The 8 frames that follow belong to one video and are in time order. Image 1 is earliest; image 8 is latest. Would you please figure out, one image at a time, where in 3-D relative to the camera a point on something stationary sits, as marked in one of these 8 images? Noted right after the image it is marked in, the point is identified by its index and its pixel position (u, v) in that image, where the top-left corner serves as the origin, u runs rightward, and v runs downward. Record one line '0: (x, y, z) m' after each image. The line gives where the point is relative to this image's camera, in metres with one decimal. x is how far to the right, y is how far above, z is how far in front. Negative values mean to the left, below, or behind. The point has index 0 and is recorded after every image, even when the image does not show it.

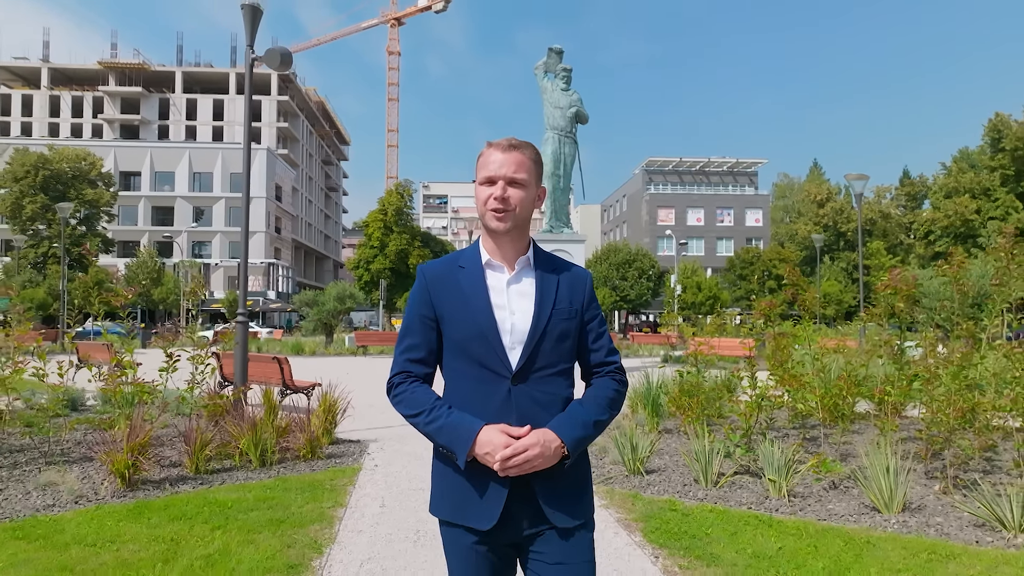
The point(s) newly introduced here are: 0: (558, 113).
0: (+0.8, +3.2, +13.4) m
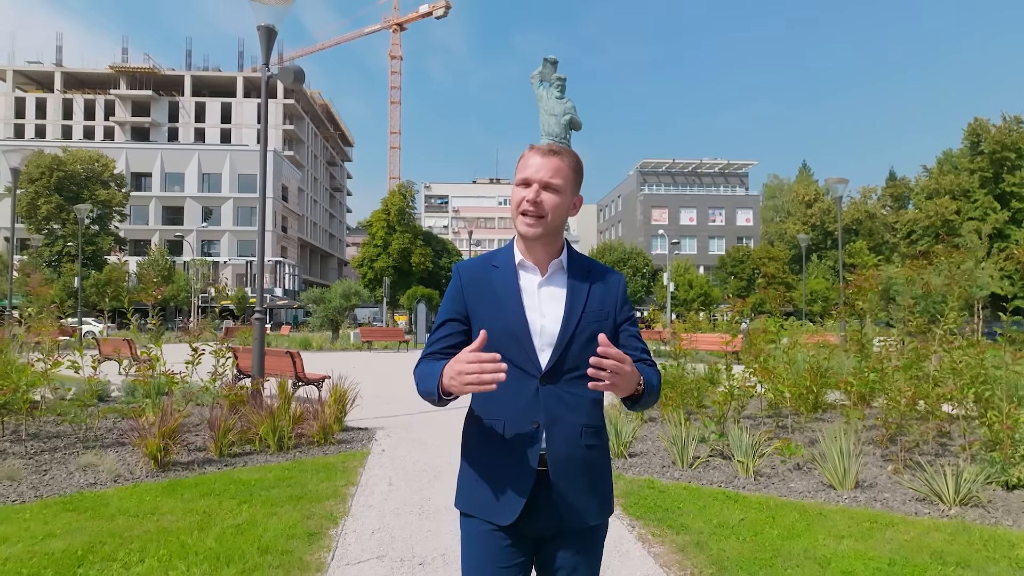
0: (+0.8, +3.3, +13.8) m
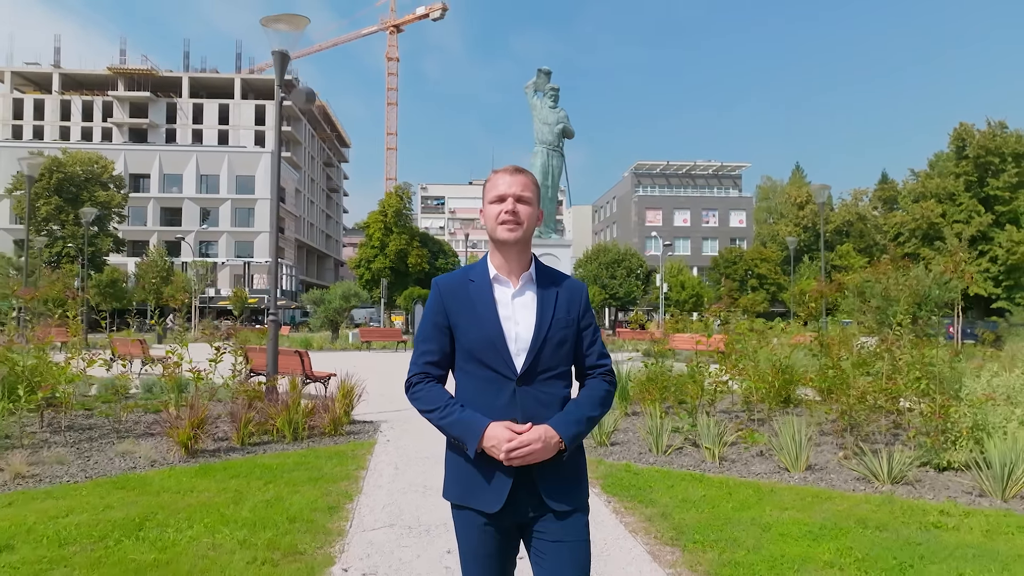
0: (+0.7, +3.3, +14.4) m
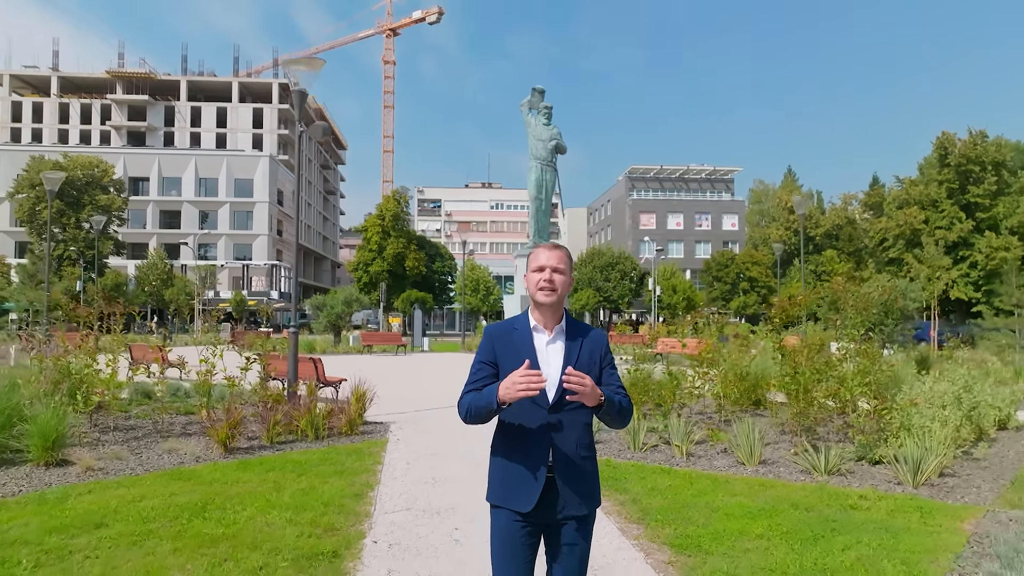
0: (+0.6, +3.1, +15.2) m
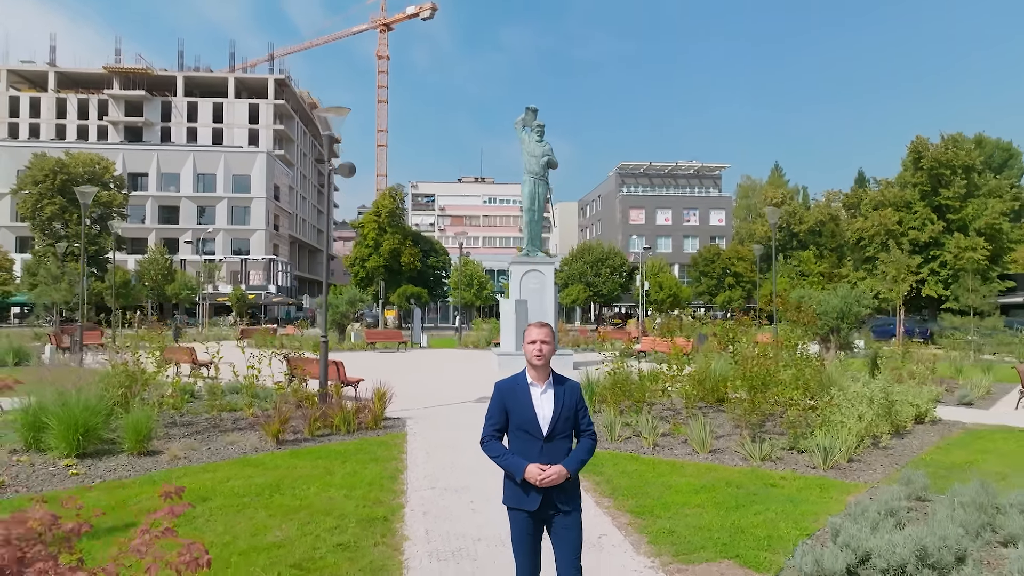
0: (+0.5, +3.0, +16.5) m
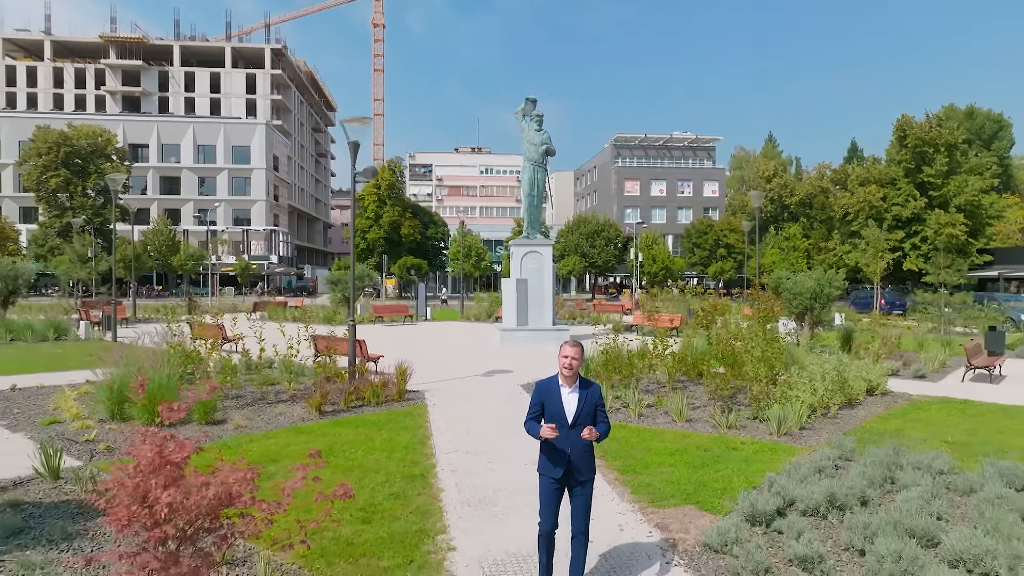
0: (+0.5, +3.5, +17.6) m
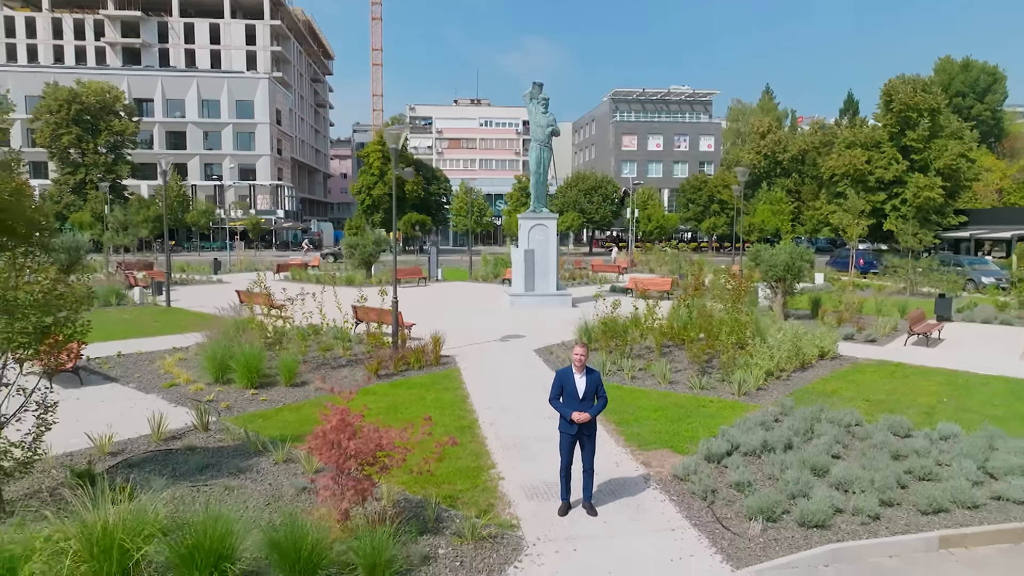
0: (+0.7, +4.3, +19.3) m
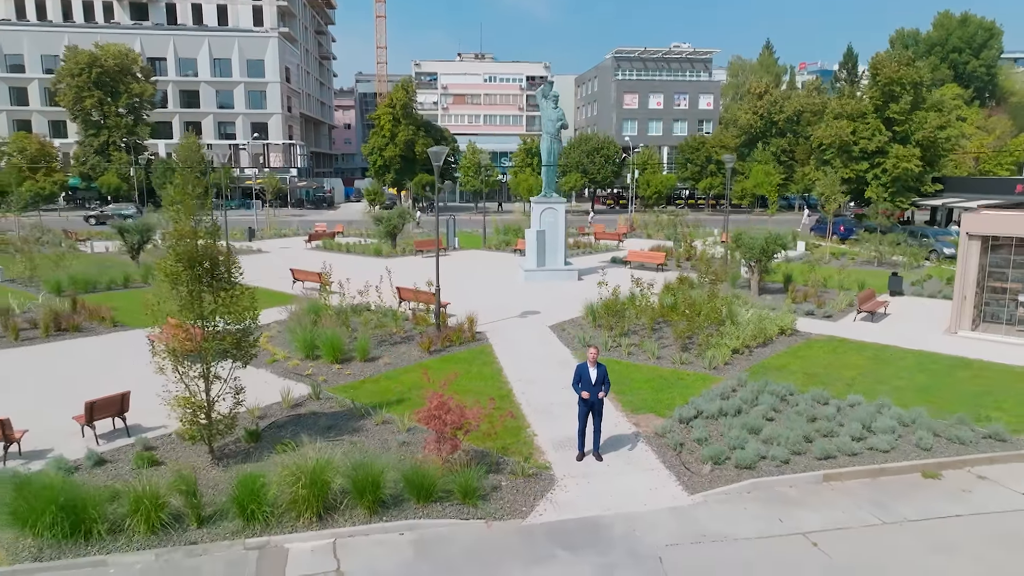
0: (+1.2, +5.1, +21.8) m
